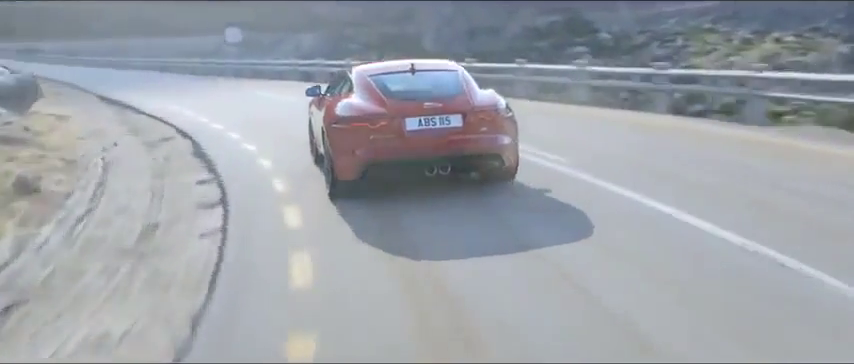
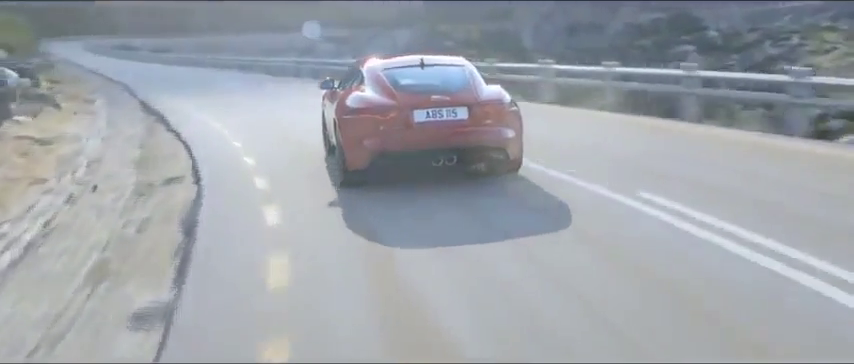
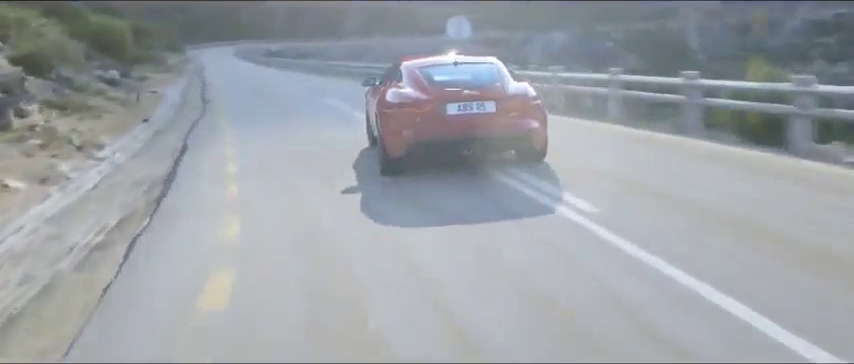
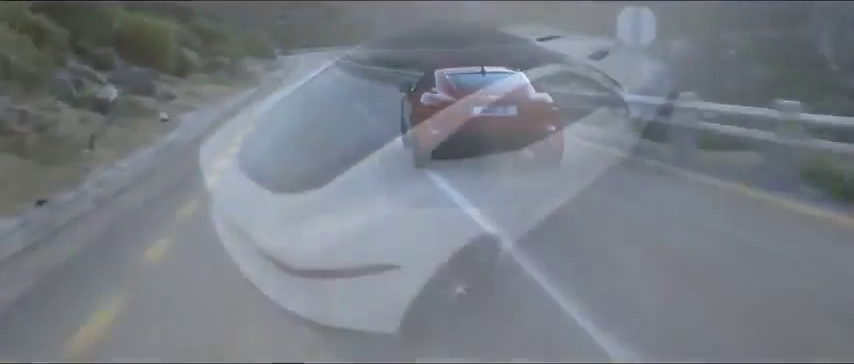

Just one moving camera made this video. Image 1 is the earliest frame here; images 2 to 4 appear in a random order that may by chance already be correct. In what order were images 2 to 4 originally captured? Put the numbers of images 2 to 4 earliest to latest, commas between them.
2, 3, 4
